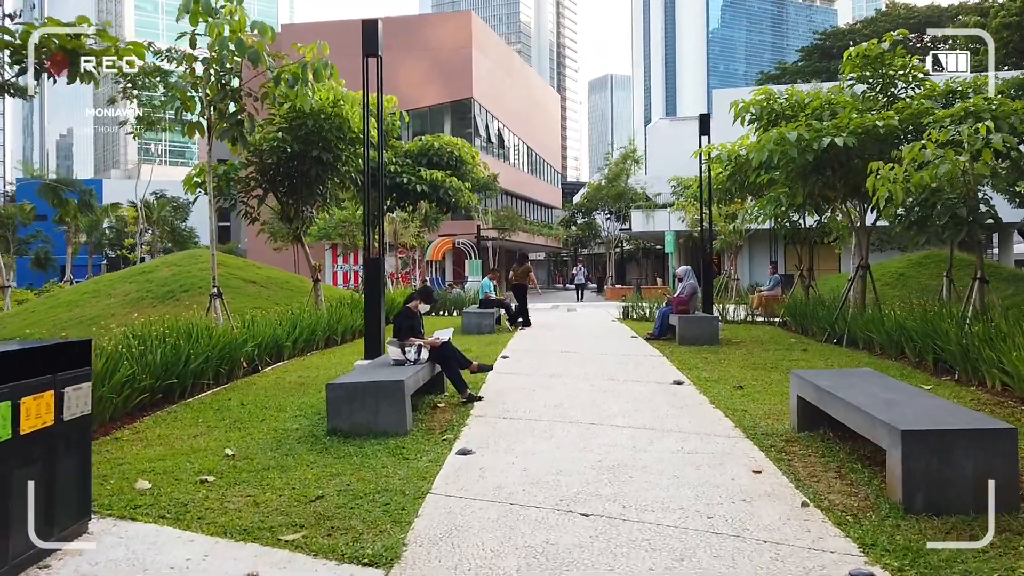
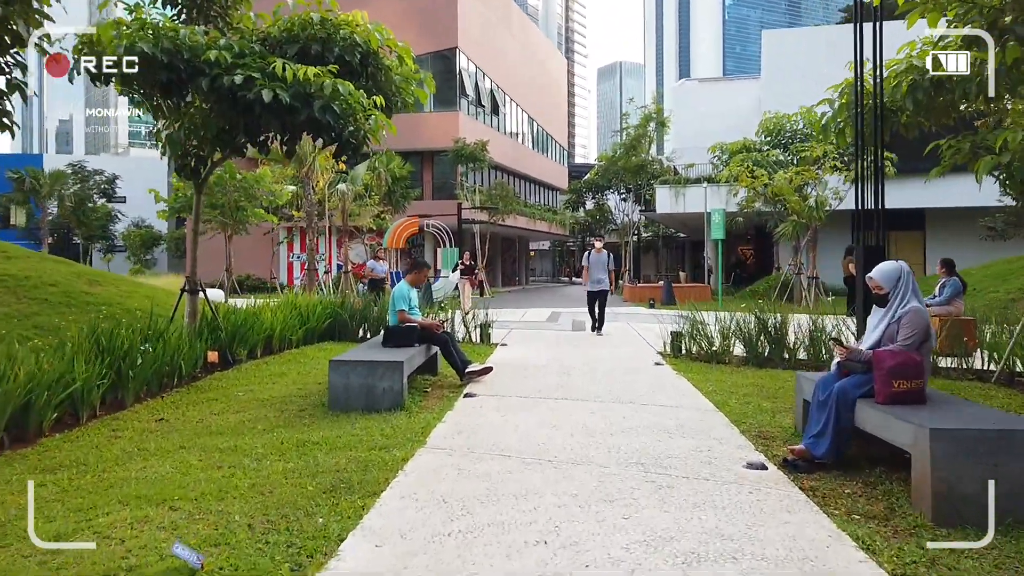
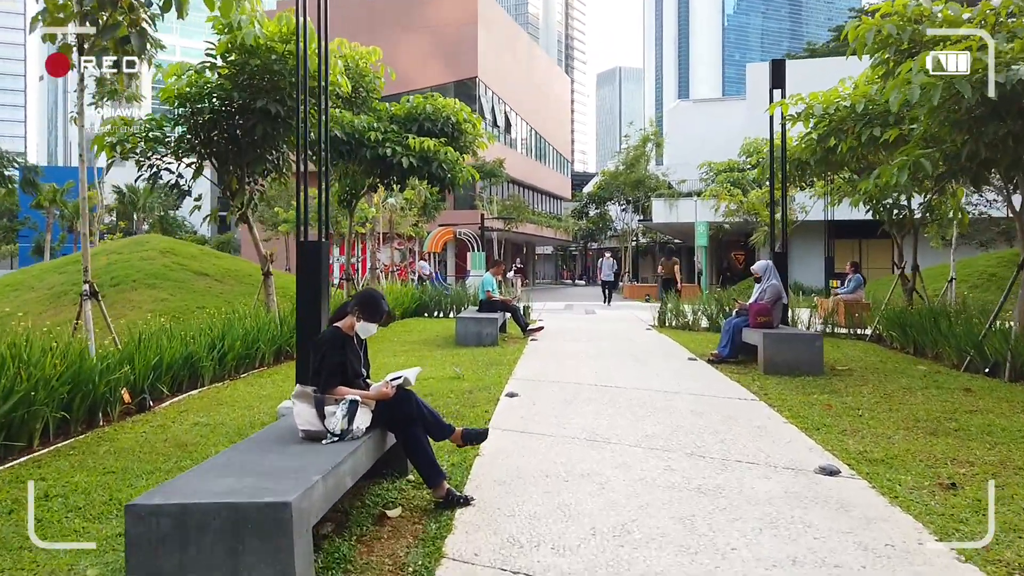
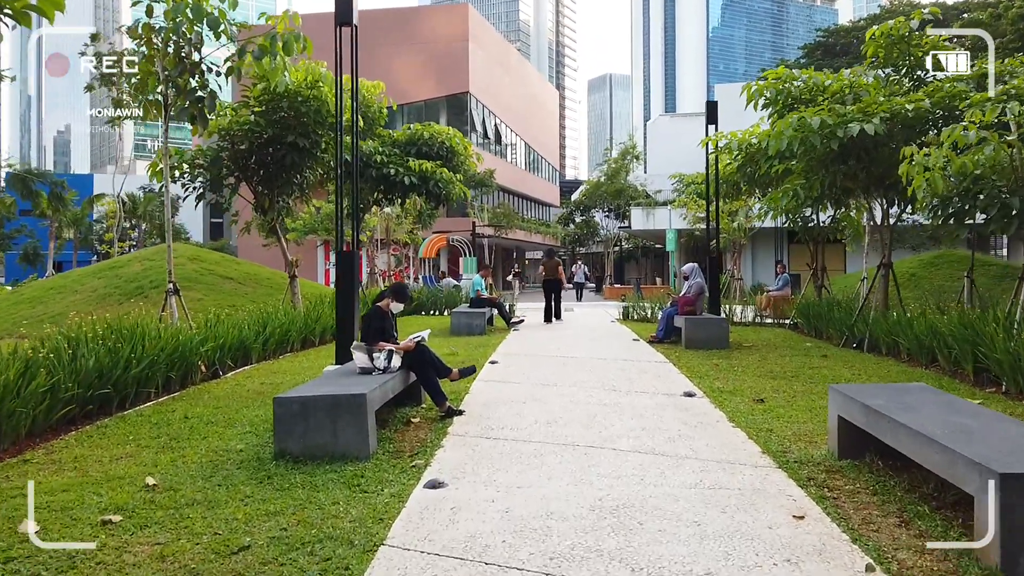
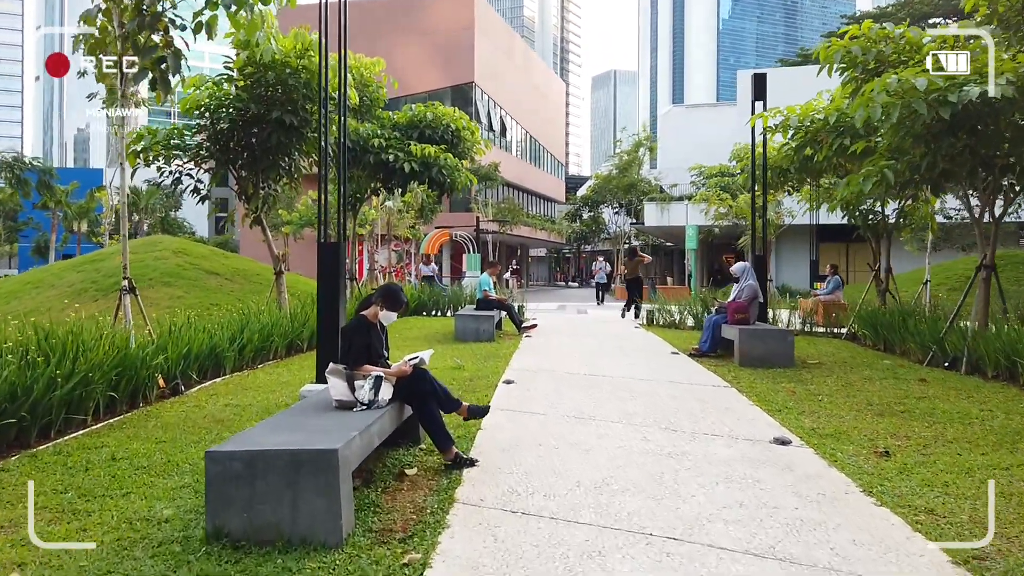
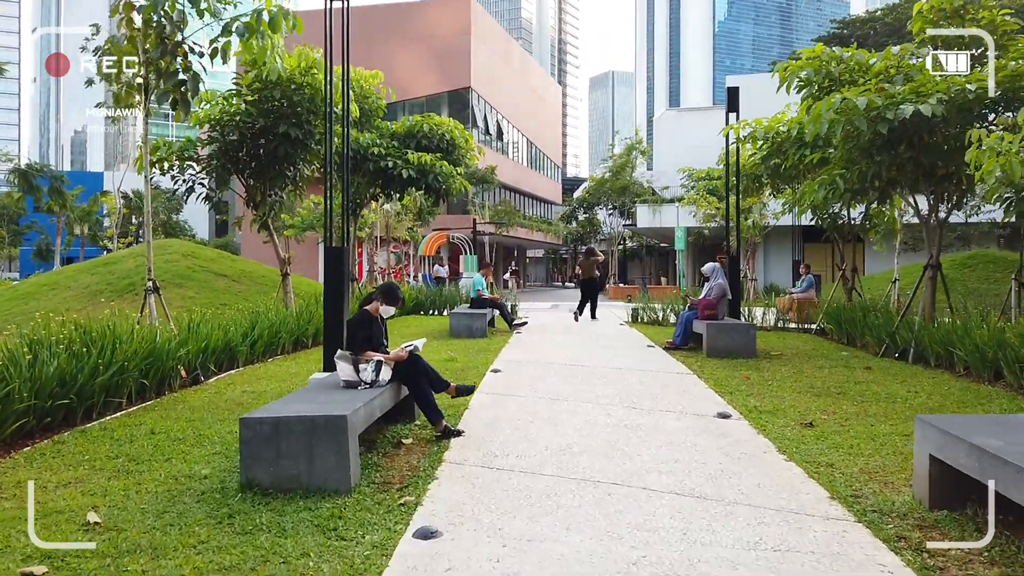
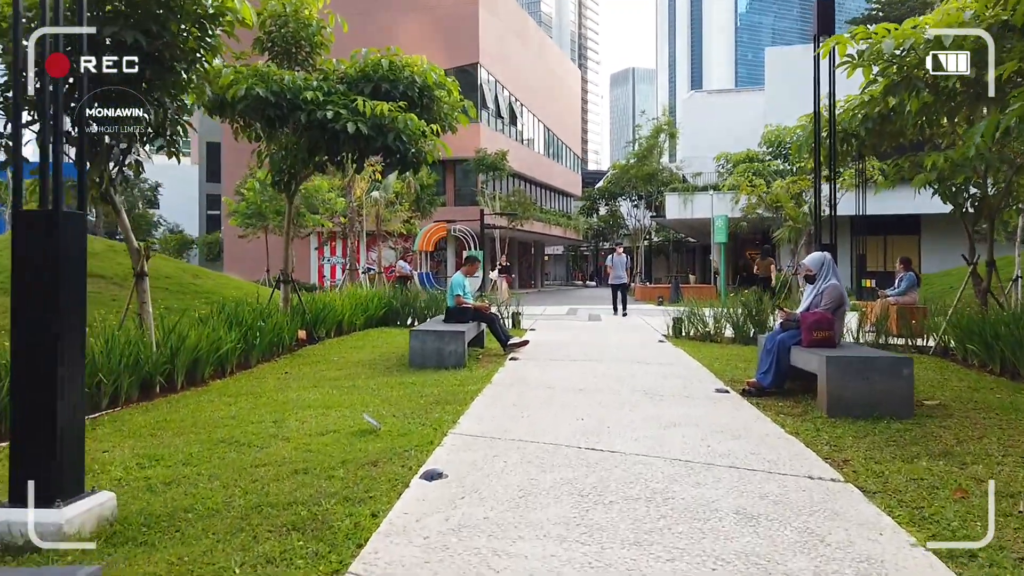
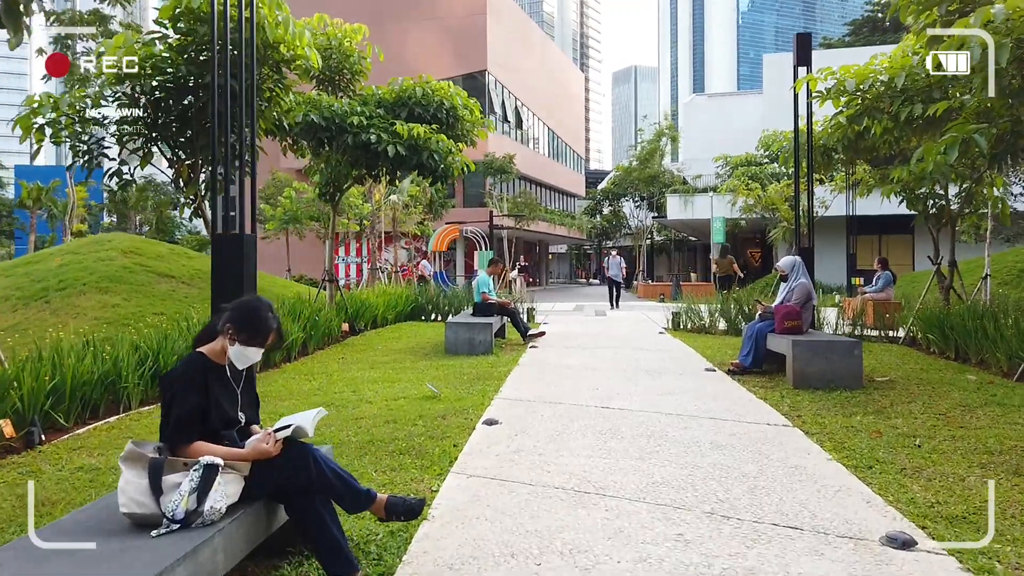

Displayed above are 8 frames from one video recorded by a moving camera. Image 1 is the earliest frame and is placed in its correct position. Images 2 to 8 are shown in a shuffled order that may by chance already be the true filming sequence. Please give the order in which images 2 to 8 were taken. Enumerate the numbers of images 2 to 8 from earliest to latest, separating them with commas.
4, 6, 5, 3, 8, 7, 2
